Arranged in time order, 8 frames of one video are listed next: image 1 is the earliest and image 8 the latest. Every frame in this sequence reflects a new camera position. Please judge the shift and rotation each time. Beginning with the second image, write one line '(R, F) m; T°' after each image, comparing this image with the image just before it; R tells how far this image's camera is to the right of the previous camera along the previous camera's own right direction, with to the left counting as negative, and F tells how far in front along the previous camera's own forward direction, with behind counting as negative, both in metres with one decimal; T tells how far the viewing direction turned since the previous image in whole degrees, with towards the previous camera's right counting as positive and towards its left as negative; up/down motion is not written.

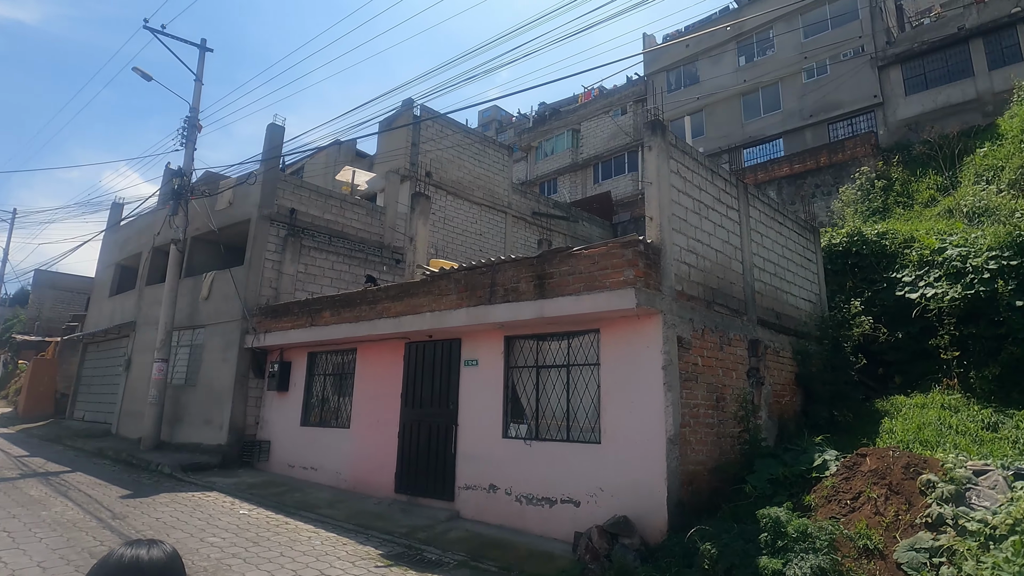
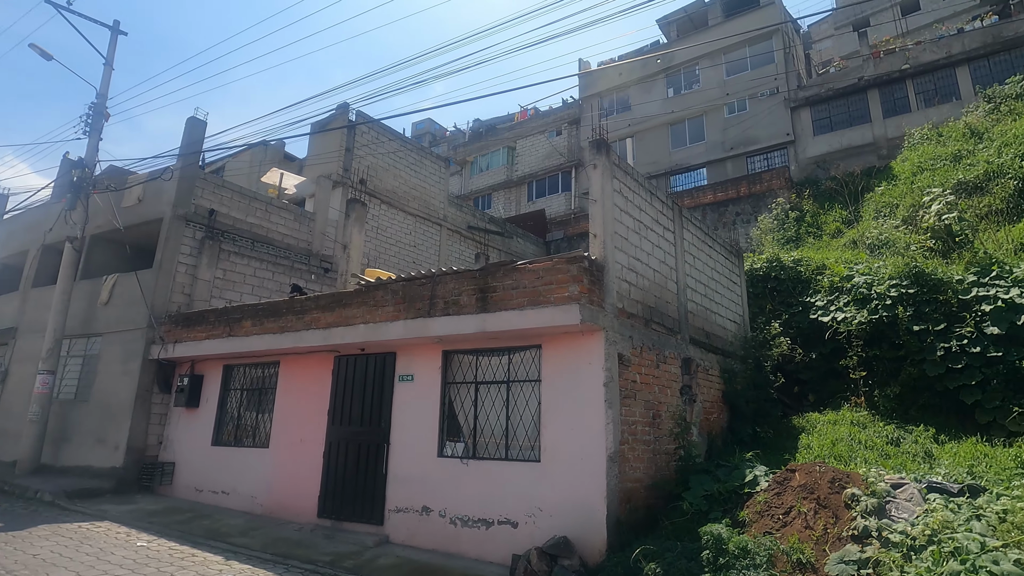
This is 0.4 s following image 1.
(-0.1, +0.1) m; +8°
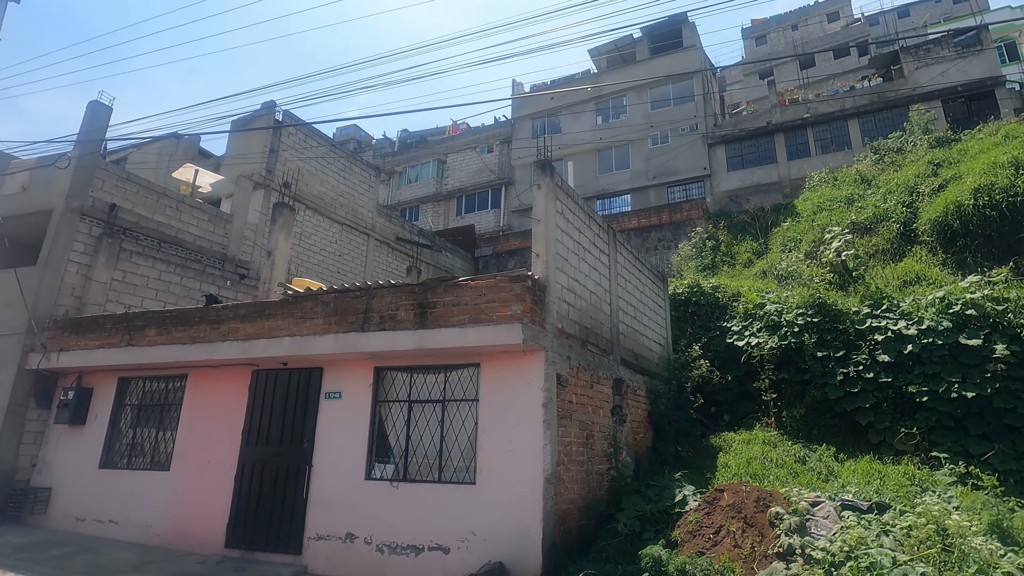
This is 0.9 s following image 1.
(-0.2, +0.1) m; +8°
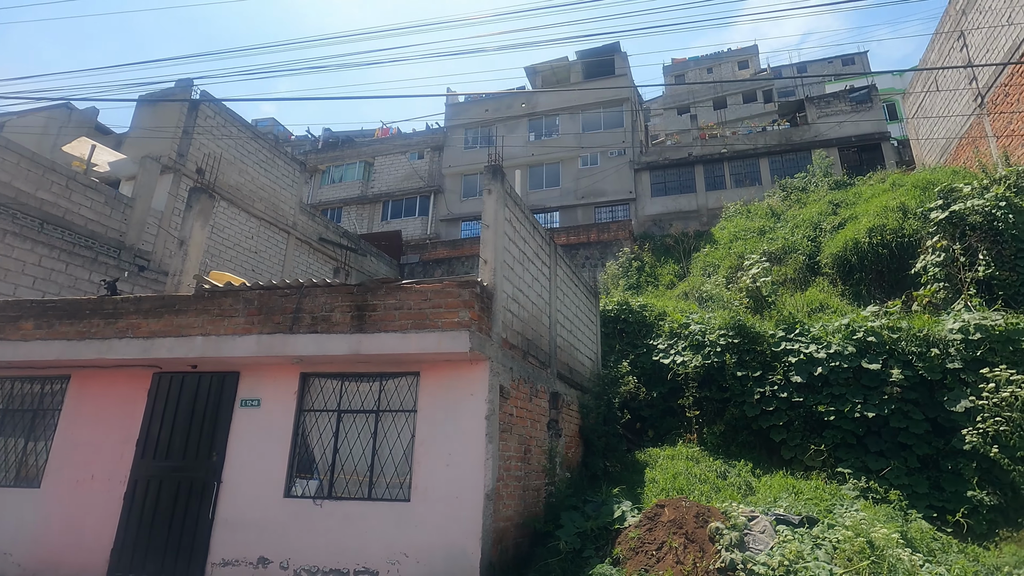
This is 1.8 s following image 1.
(-0.3, +0.2) m; +9°
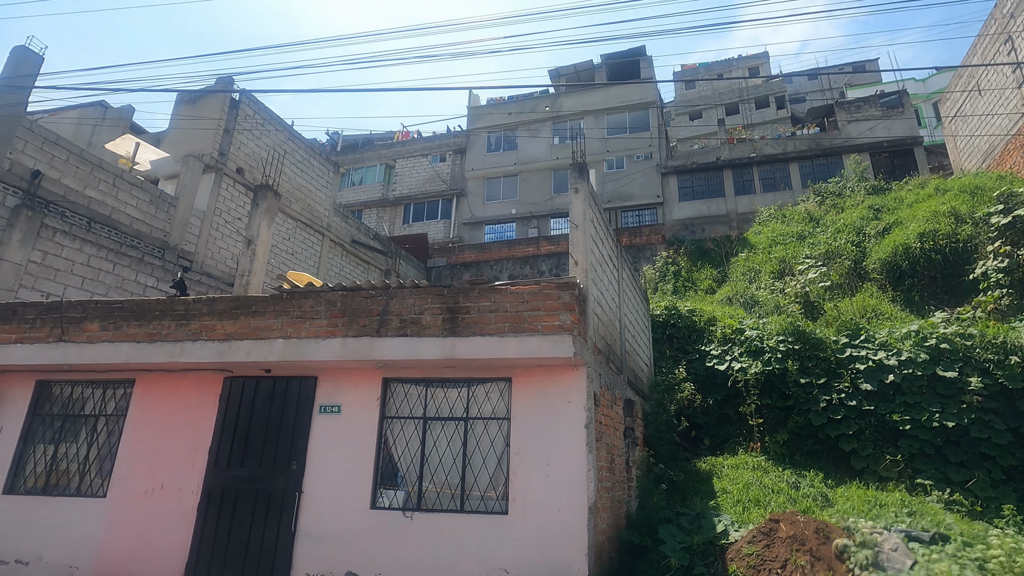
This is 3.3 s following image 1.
(-0.9, +0.2) m; 0°
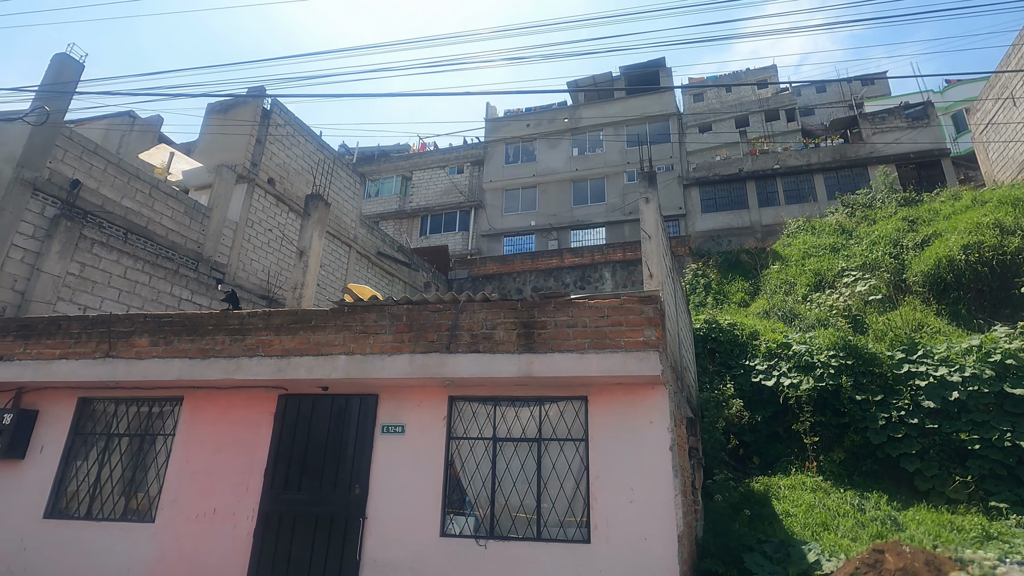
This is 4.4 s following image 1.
(-0.7, +0.2) m; 0°
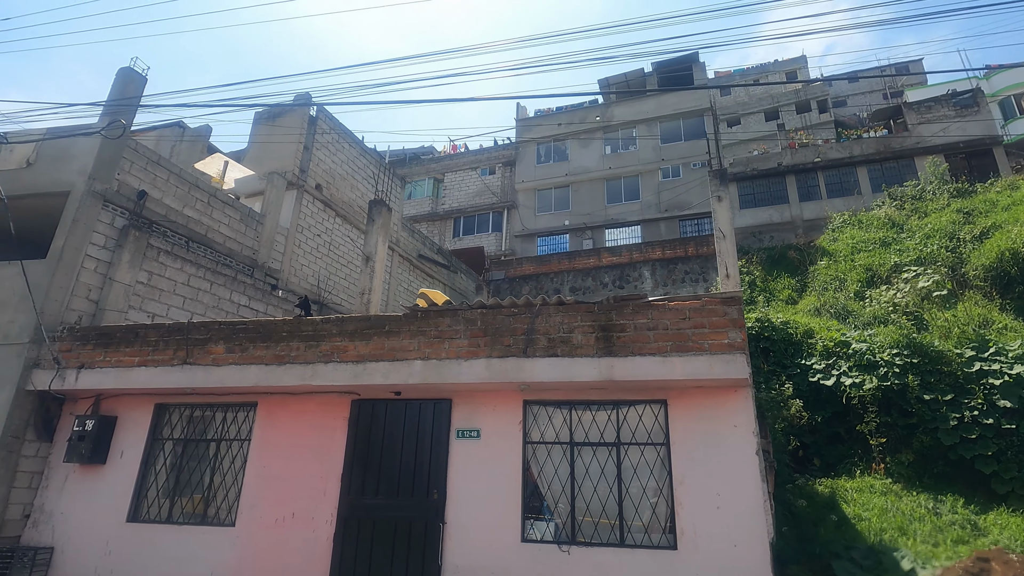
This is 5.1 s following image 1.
(-0.5, 0.0) m; -2°
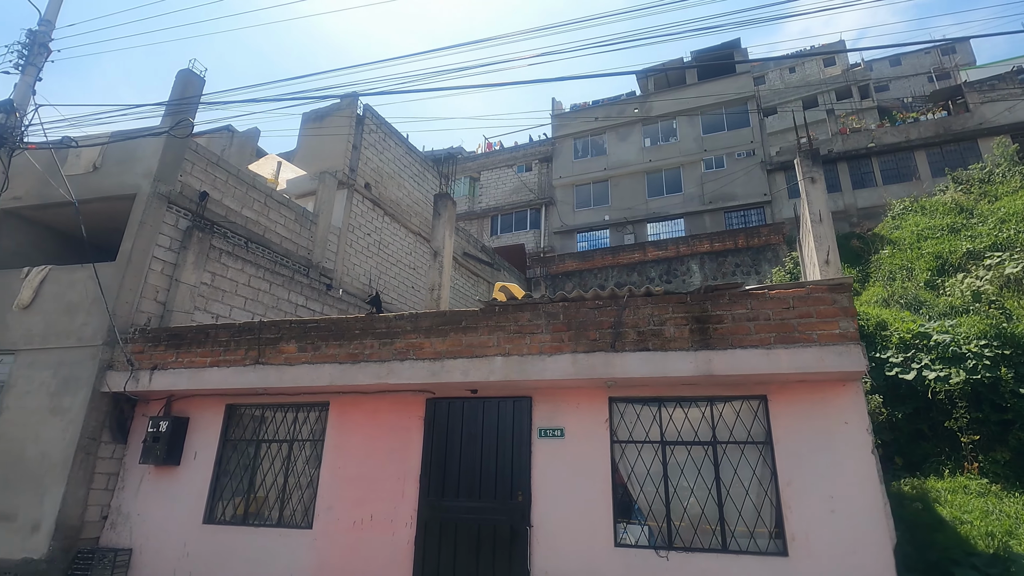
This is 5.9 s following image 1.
(-0.5, +0.2) m; -3°
